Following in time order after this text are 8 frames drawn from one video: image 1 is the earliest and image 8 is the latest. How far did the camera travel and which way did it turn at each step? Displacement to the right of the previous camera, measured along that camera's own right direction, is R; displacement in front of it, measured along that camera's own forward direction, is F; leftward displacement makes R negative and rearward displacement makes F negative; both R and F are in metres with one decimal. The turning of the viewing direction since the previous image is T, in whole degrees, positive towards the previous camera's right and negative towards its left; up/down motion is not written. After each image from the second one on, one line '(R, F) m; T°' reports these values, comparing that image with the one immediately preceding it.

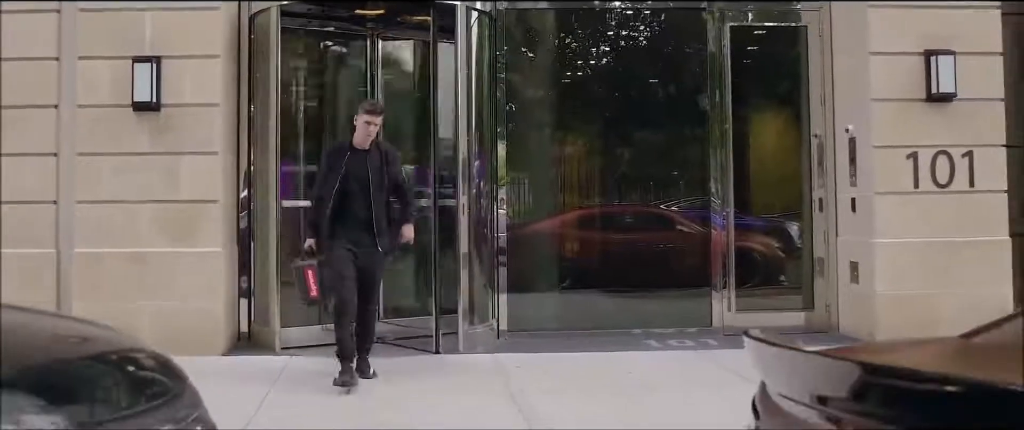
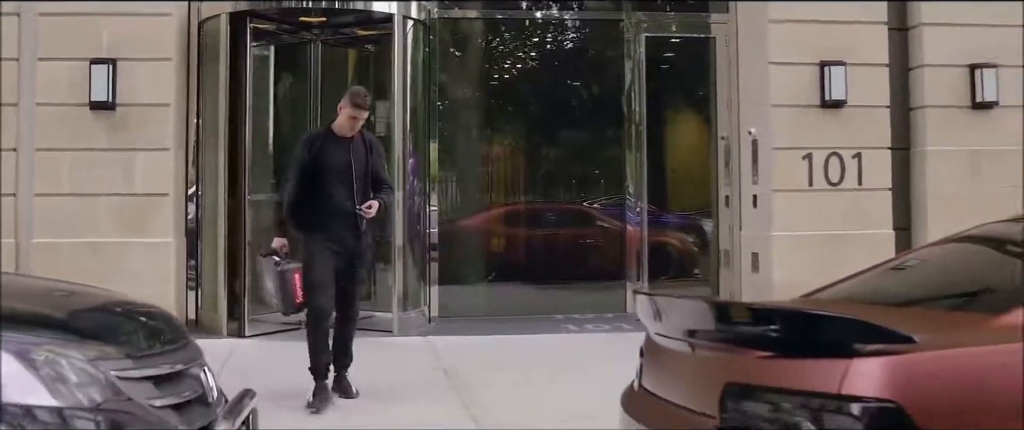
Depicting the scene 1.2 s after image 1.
(0.0, -0.6) m; +4°
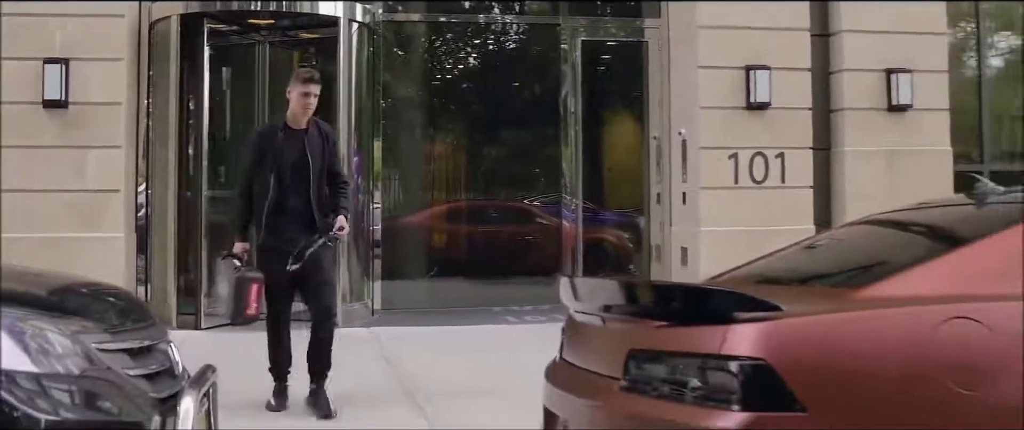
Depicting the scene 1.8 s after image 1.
(0.0, -0.3) m; +3°
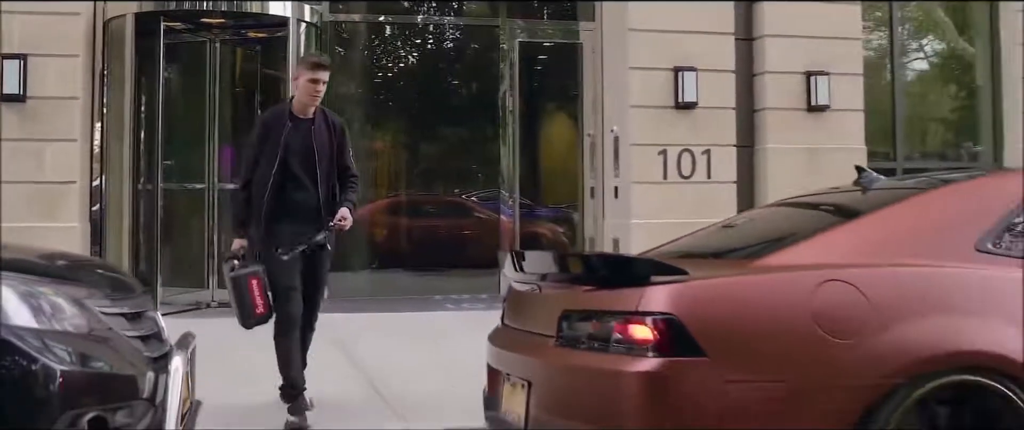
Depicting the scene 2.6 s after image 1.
(0.0, -0.4) m; +3°
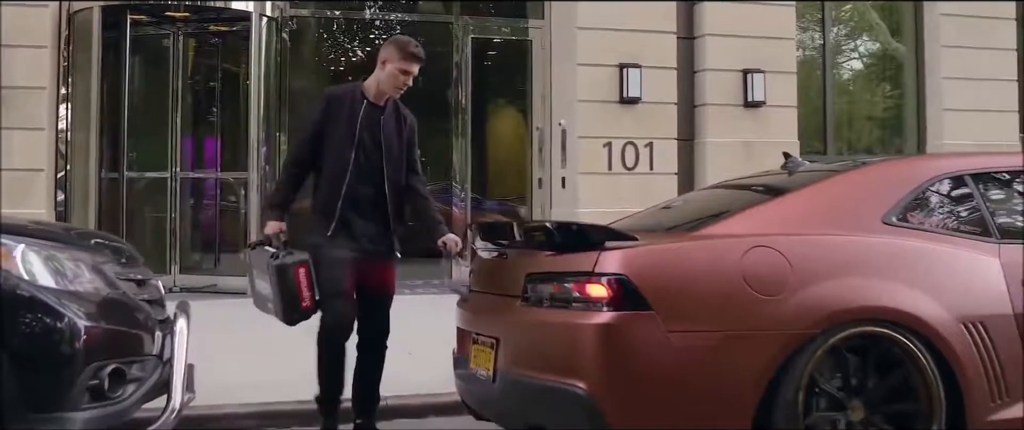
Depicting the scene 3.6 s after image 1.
(-0.1, -0.4) m; +3°
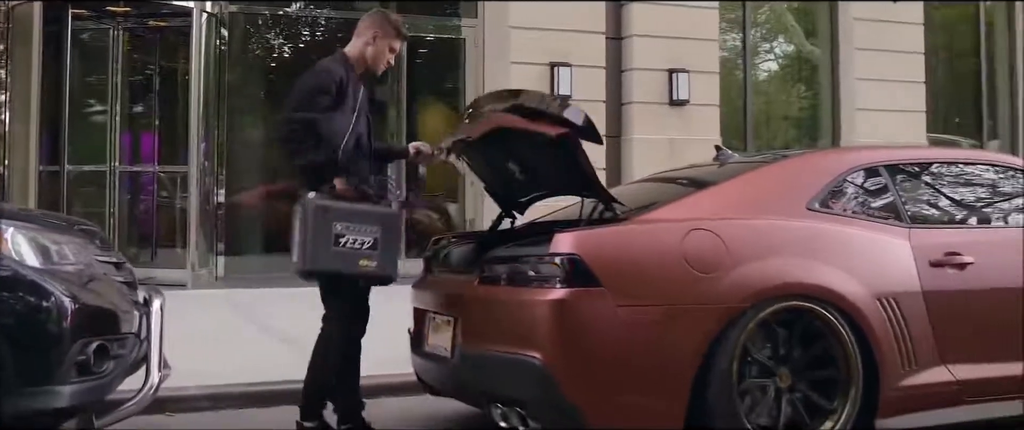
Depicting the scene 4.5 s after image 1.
(-0.1, -0.3) m; +4°
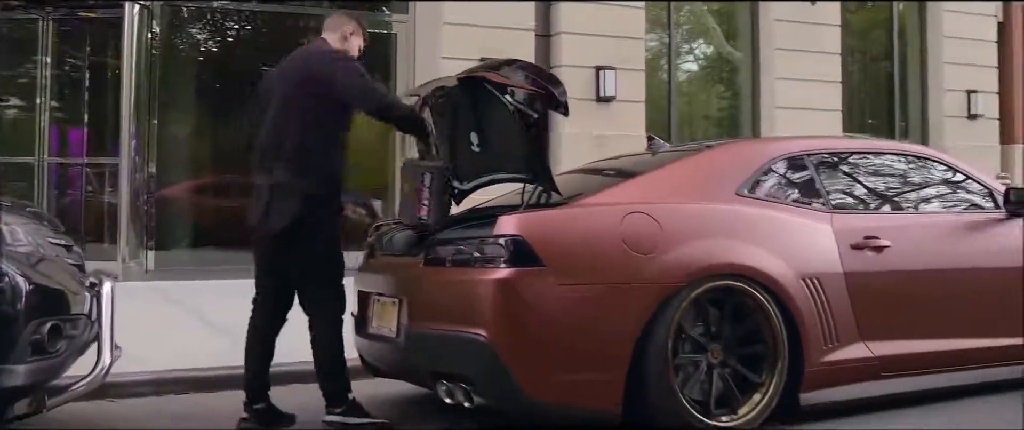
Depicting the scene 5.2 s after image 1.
(-0.1, -0.1) m; +4°
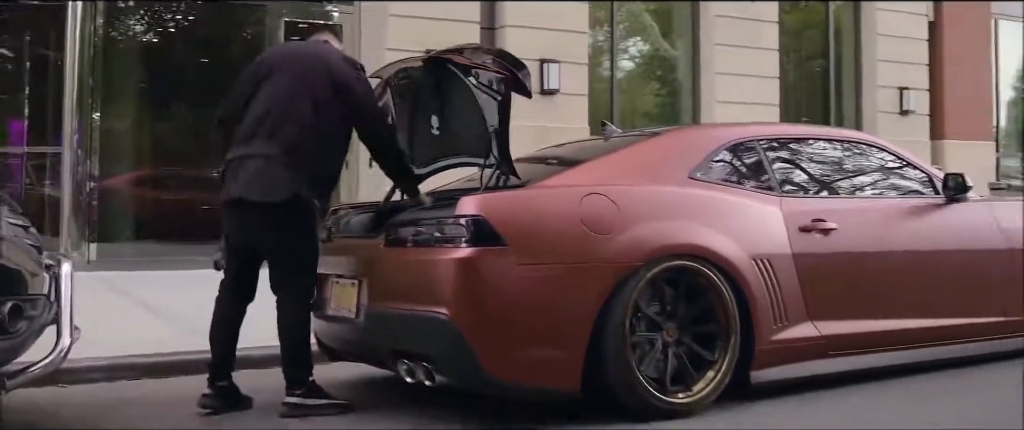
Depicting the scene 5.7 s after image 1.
(-0.1, -0.1) m; +3°
